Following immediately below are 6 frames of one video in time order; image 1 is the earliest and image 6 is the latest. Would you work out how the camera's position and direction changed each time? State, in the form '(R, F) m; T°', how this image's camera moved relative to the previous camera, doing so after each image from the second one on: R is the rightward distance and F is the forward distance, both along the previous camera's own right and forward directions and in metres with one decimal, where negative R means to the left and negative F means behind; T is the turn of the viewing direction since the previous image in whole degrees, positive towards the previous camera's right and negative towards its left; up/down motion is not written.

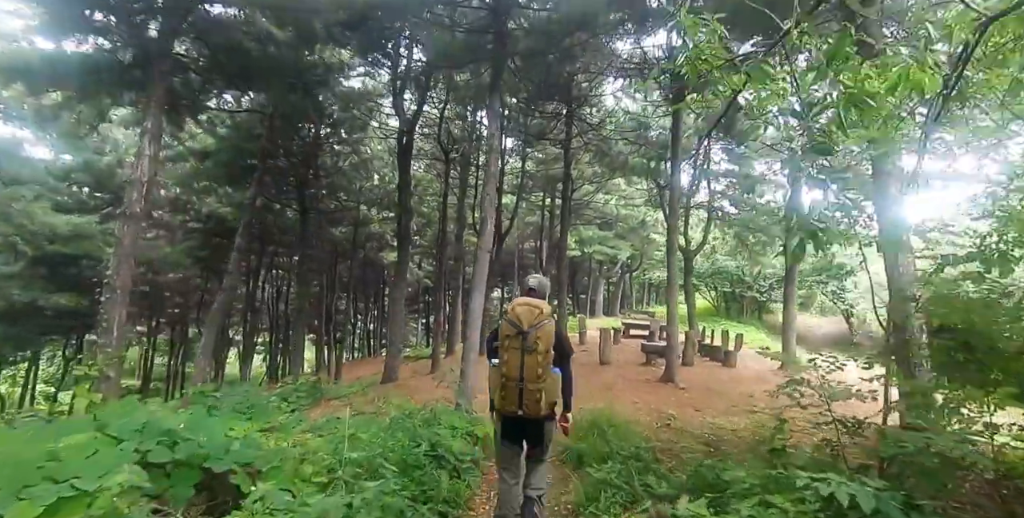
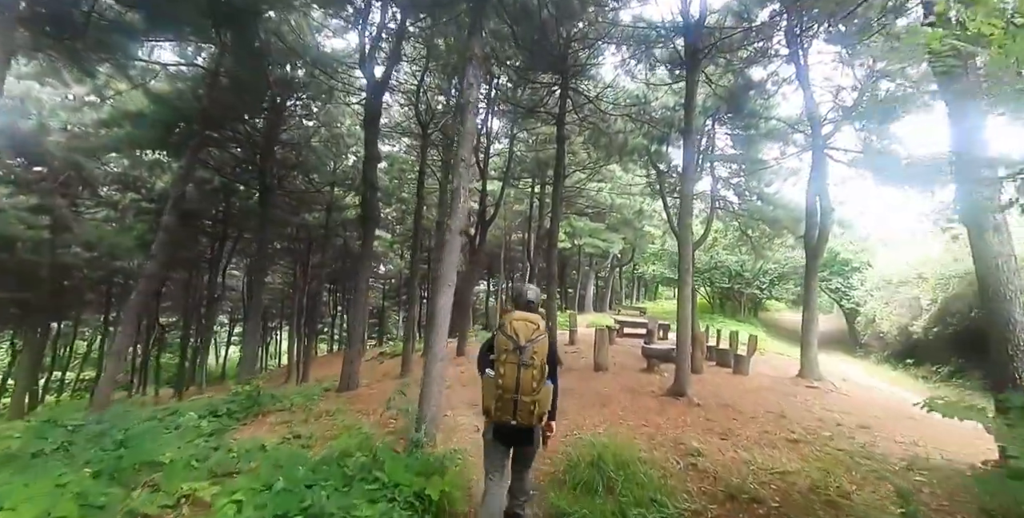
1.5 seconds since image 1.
(+0.1, +1.5) m; +1°
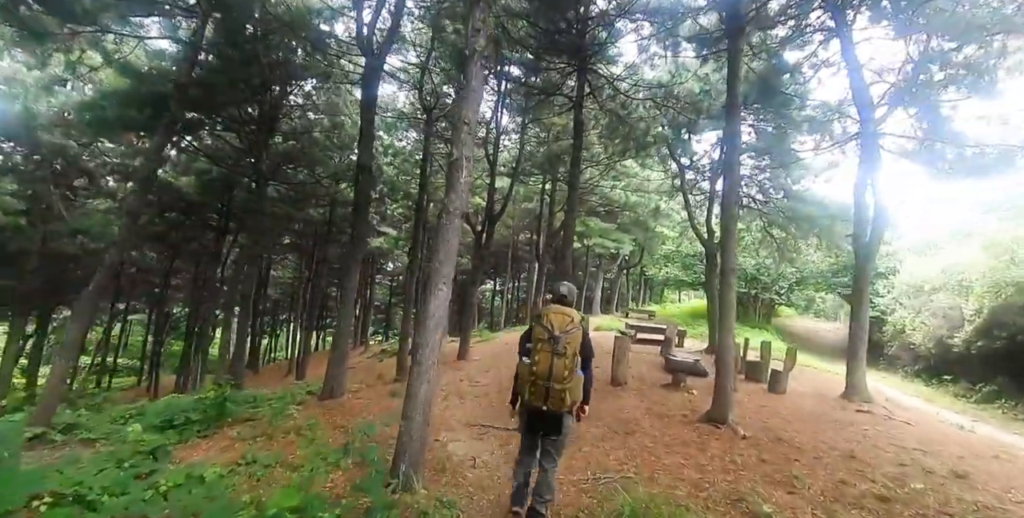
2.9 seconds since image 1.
(-0.1, +1.1) m; -1°
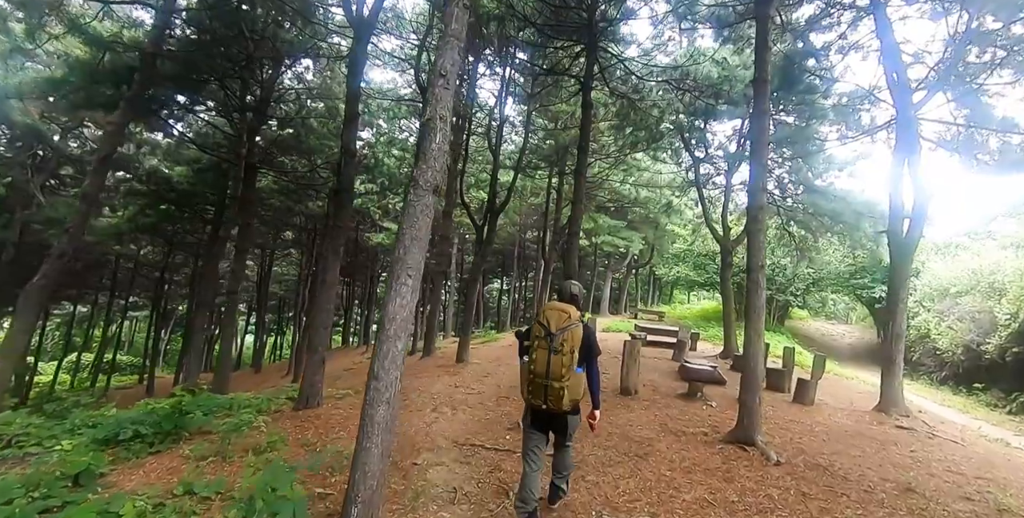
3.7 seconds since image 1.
(+0.1, +0.8) m; -1°
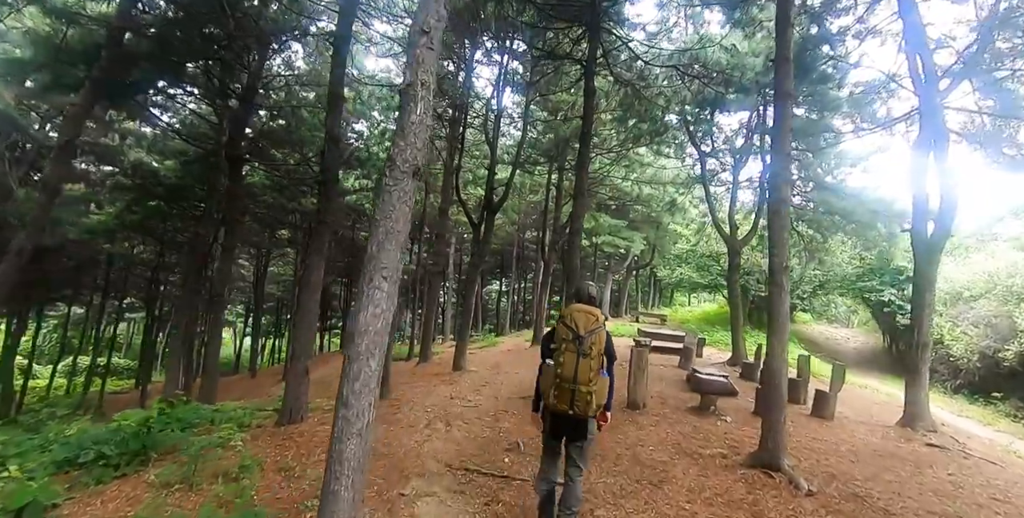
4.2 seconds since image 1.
(0.0, +0.5) m; 0°
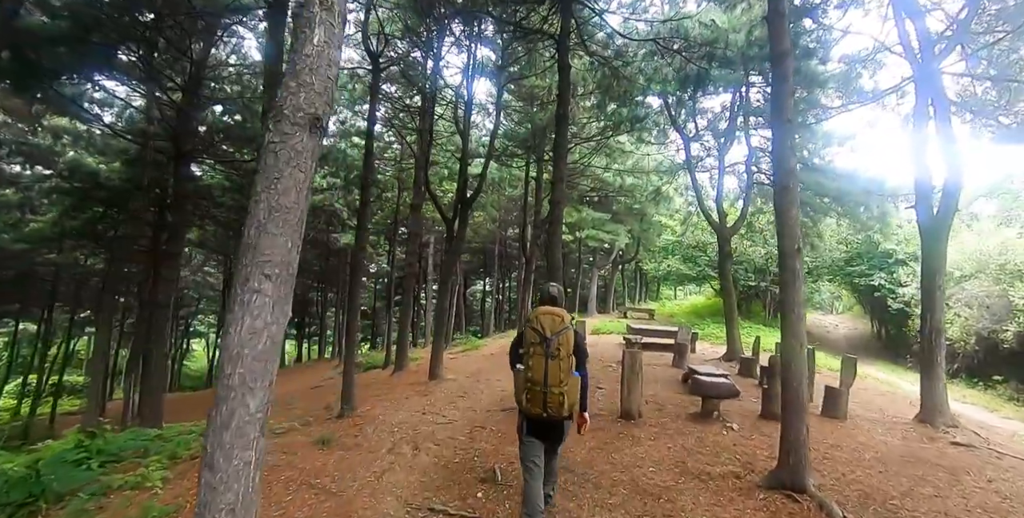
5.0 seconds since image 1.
(+0.2, +0.8) m; +2°
